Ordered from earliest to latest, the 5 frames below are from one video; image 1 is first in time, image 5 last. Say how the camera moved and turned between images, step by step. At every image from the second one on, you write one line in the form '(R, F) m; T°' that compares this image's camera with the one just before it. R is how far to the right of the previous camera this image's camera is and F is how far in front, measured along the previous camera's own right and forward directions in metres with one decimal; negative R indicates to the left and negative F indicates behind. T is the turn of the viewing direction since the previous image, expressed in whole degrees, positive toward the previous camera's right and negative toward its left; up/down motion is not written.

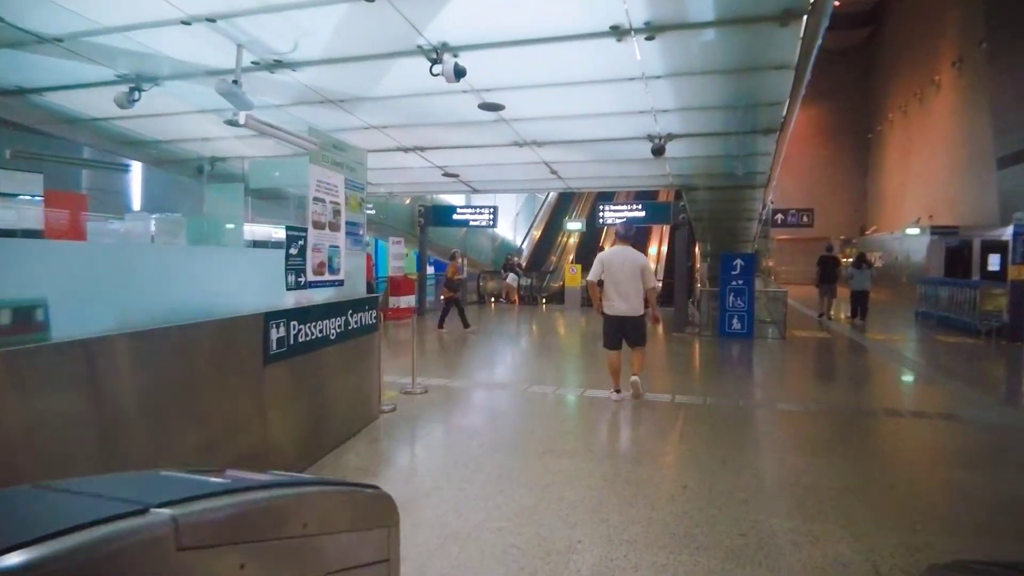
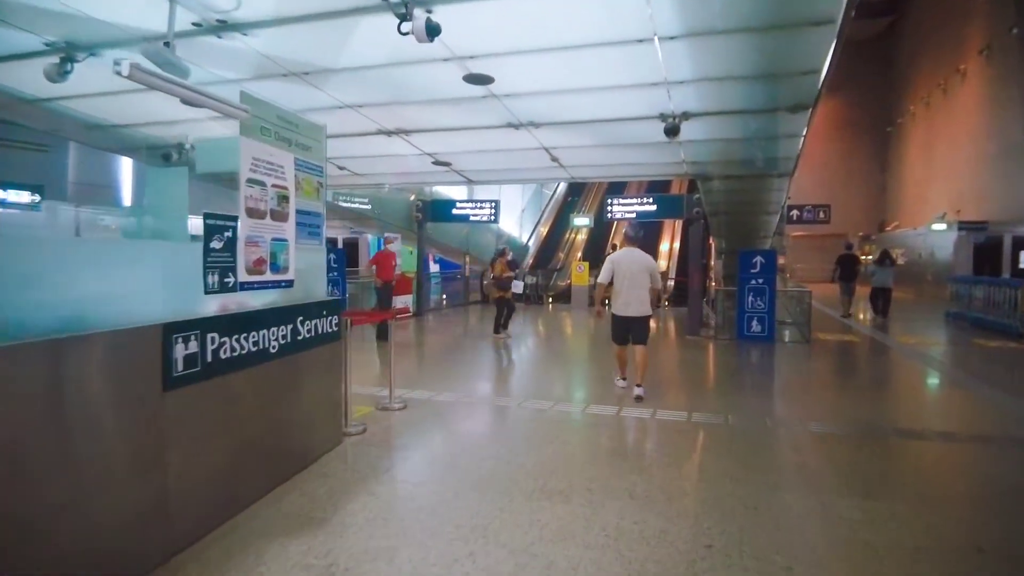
(+0.2, +0.8) m; -1°
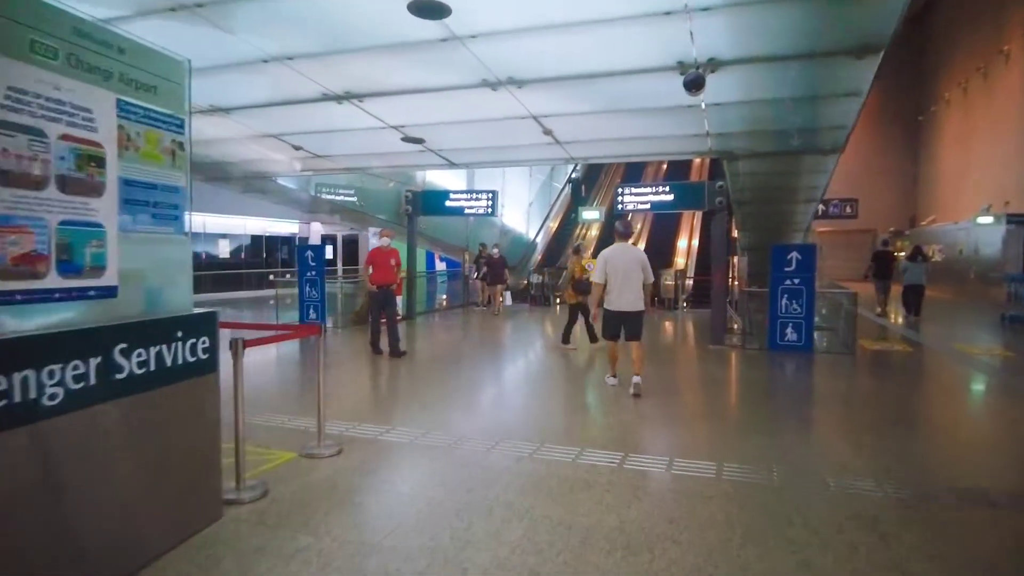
(+0.3, +1.4) m; -1°
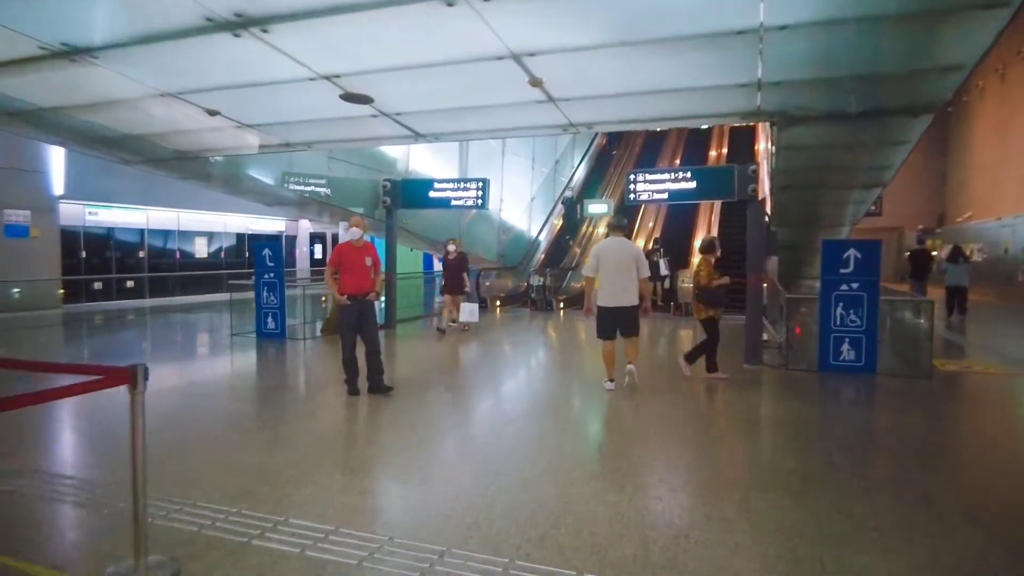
(+0.2, +1.7) m; -1°
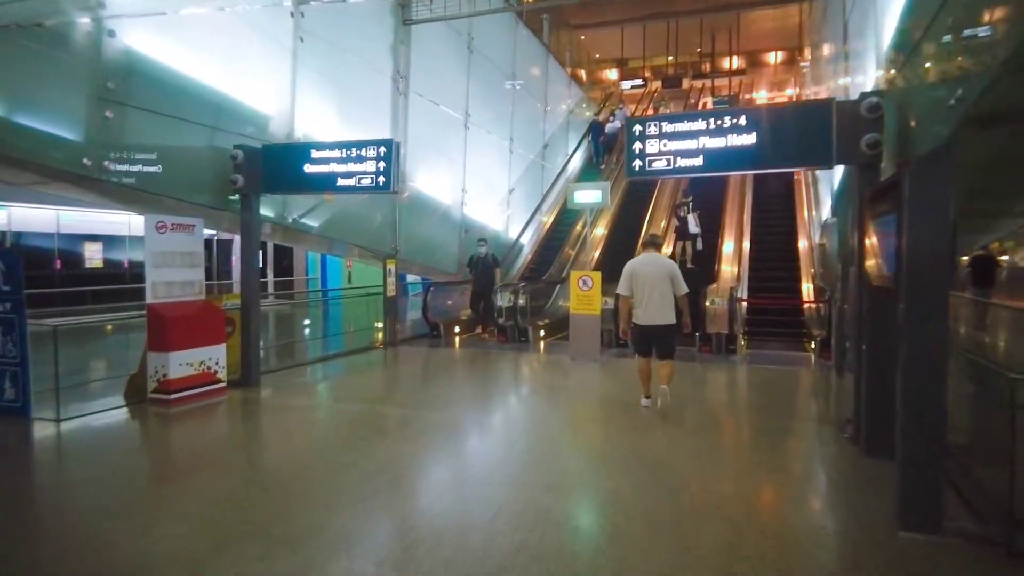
(+0.8, +4.2) m; -1°
